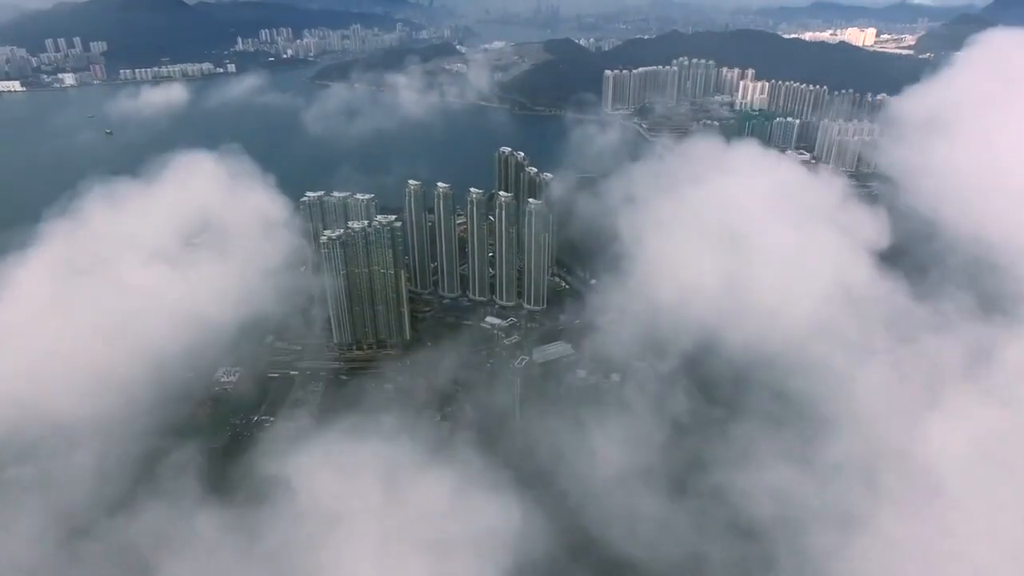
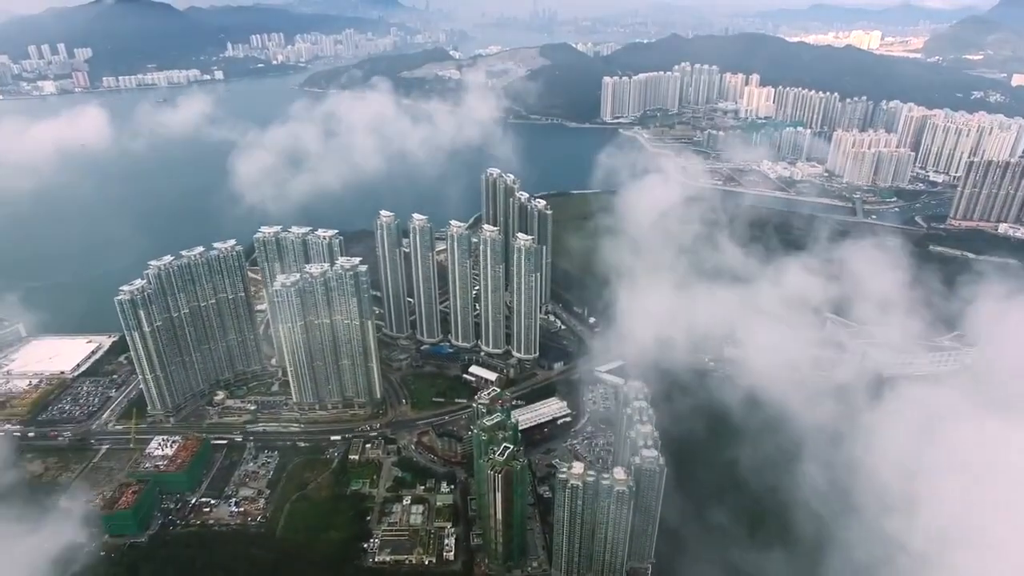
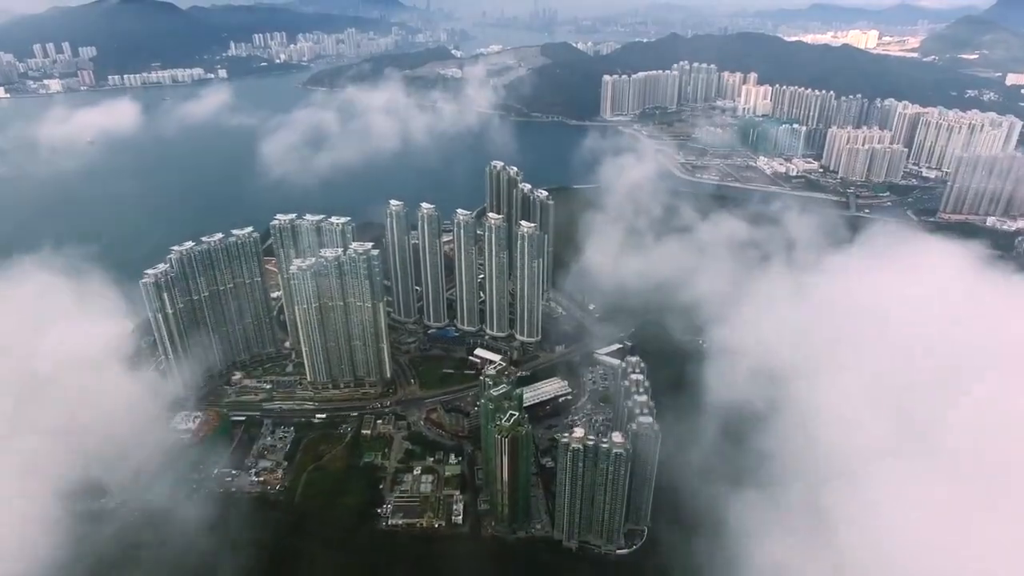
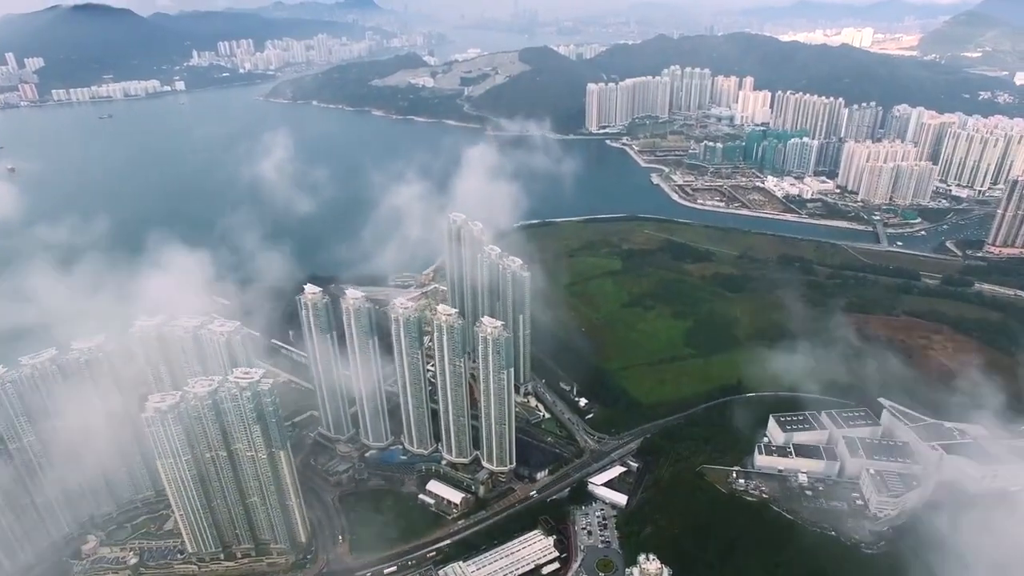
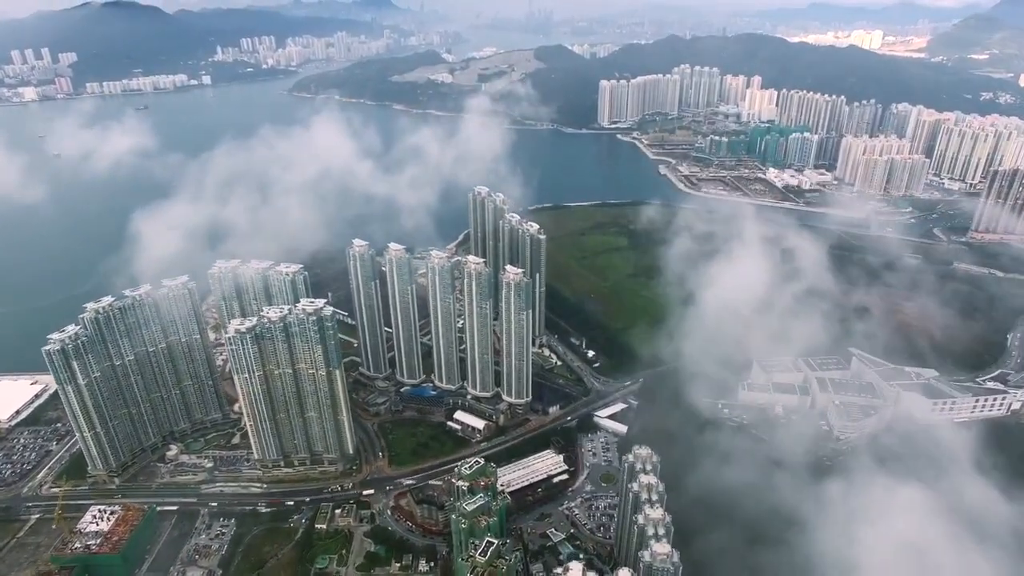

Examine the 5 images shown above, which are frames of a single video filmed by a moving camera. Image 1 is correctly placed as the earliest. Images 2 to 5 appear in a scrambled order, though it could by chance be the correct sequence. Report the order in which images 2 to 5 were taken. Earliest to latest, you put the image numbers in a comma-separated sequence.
3, 2, 5, 4
